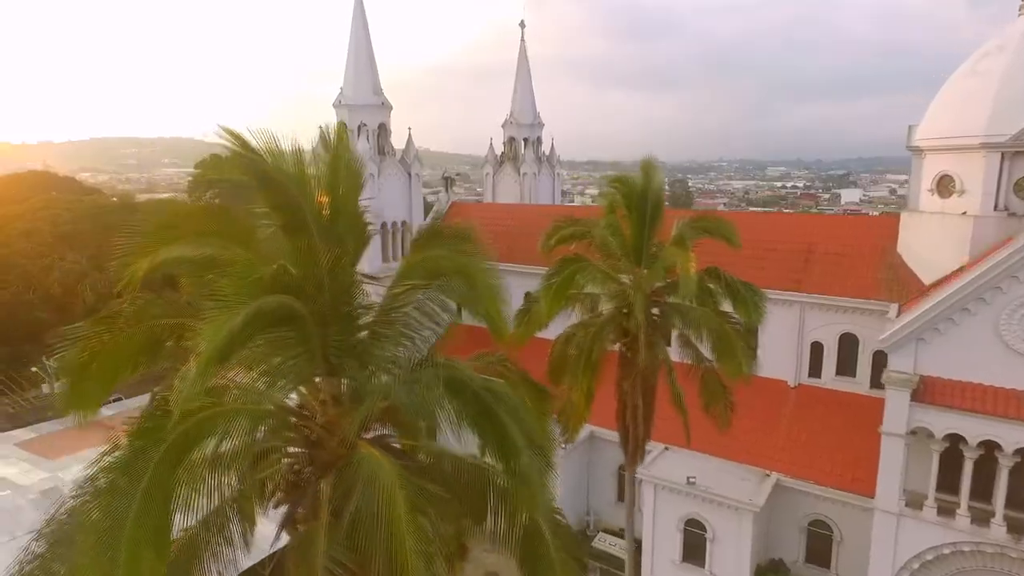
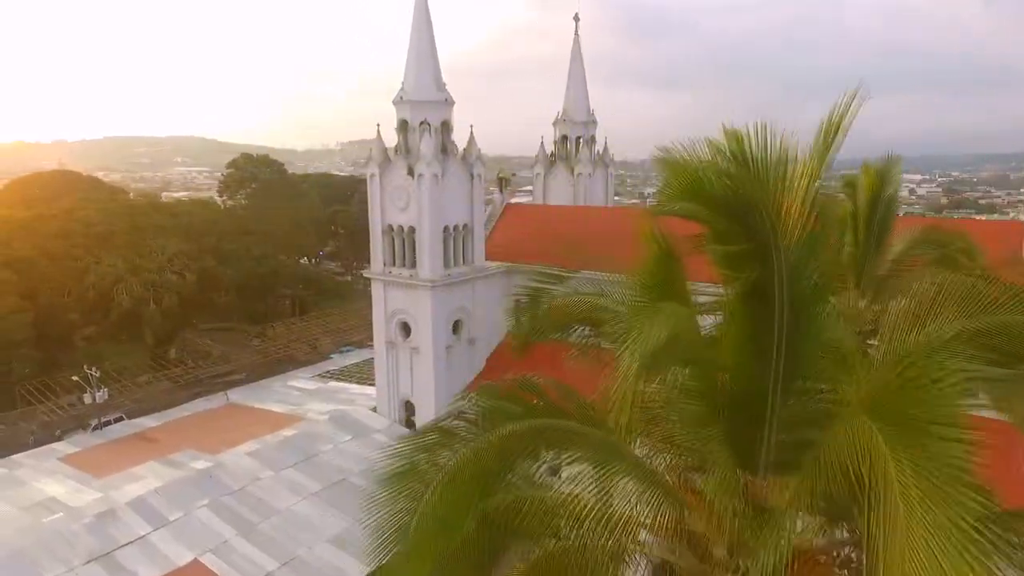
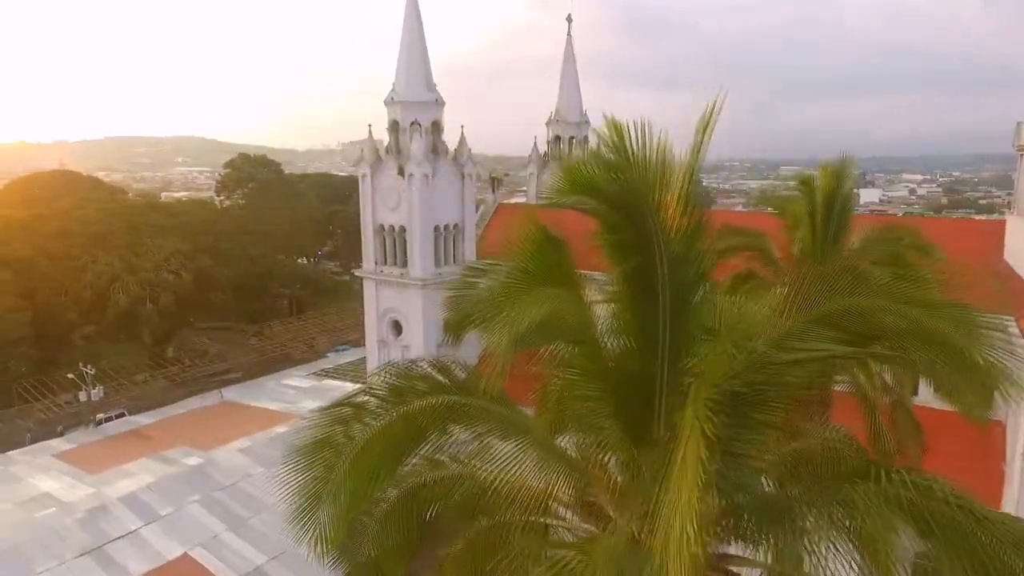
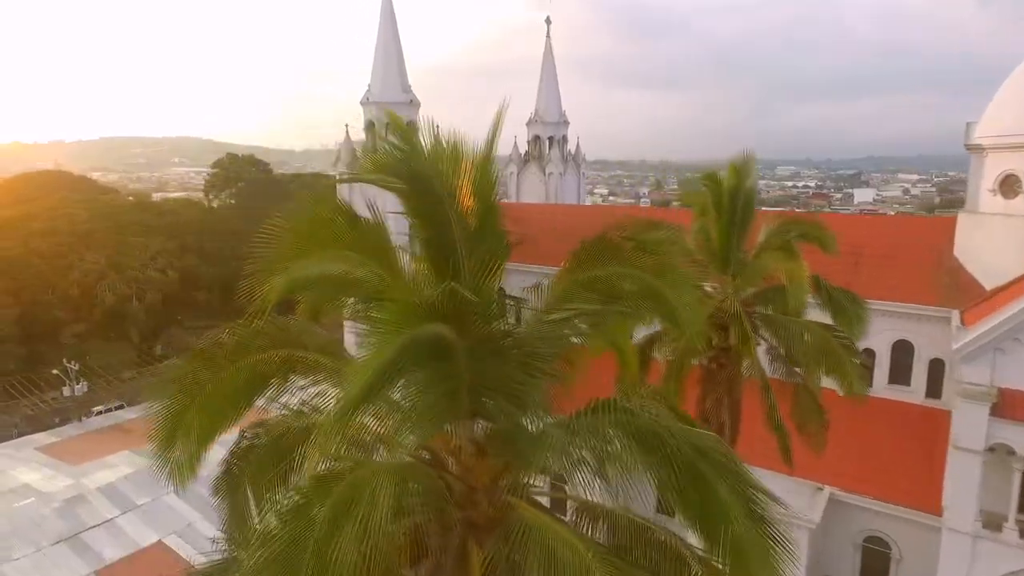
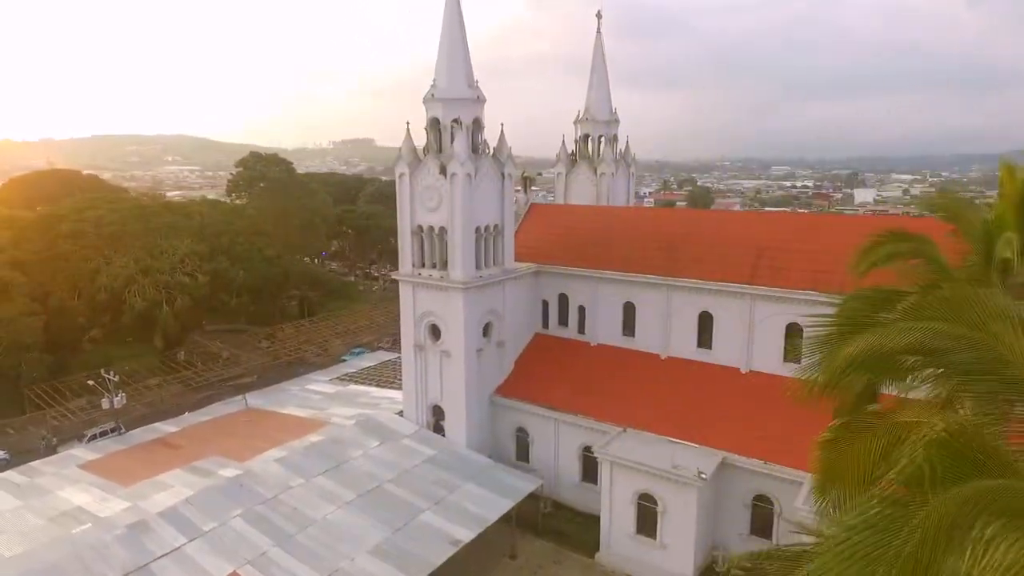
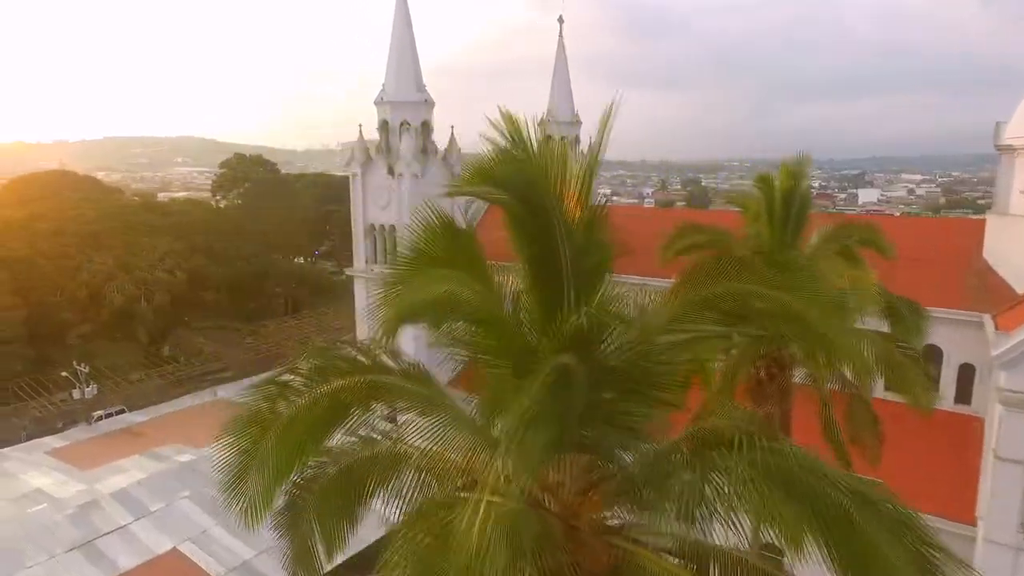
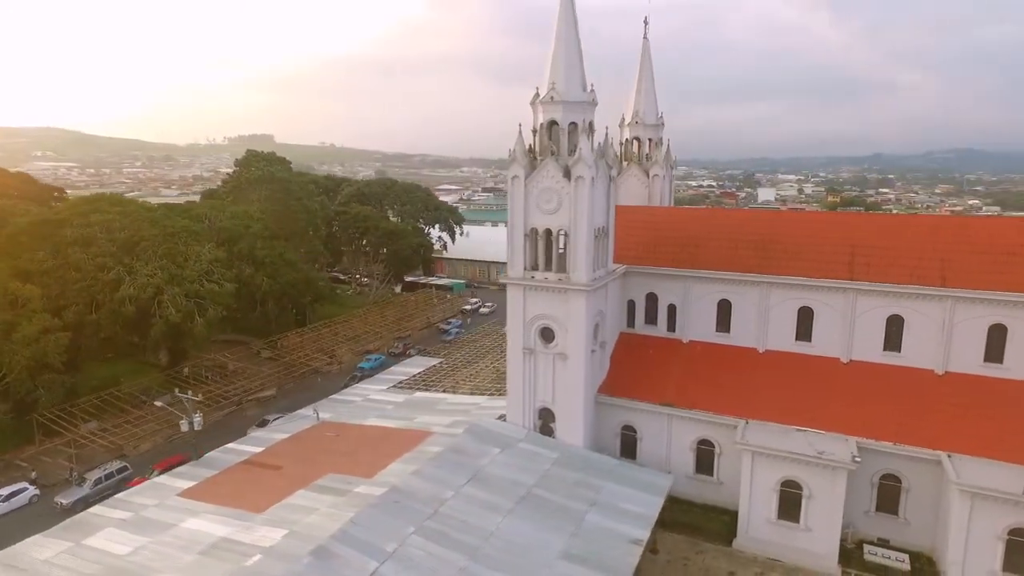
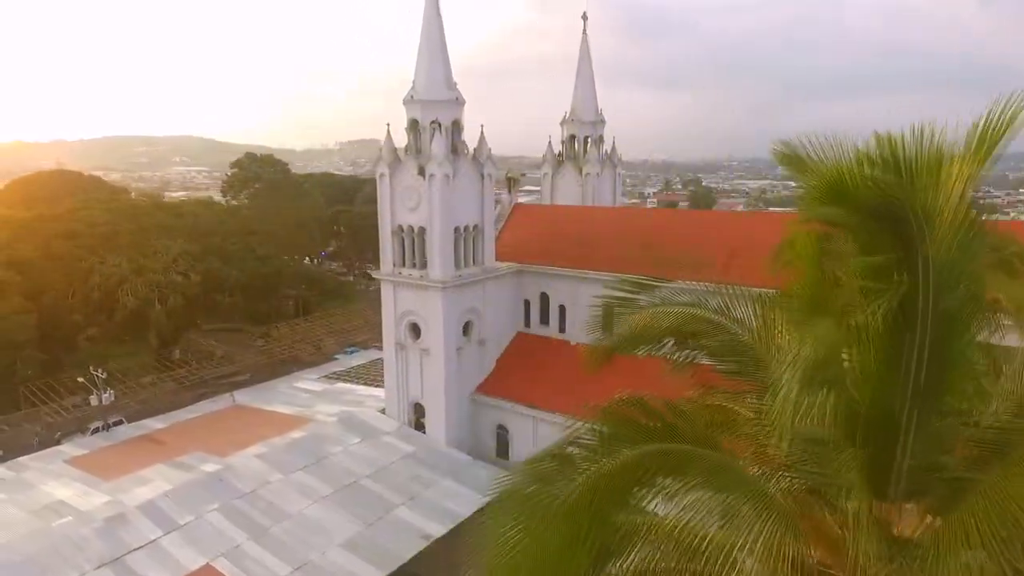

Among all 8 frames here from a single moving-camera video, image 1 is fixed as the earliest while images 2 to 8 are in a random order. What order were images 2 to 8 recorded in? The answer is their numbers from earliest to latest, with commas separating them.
4, 6, 3, 2, 8, 5, 7
